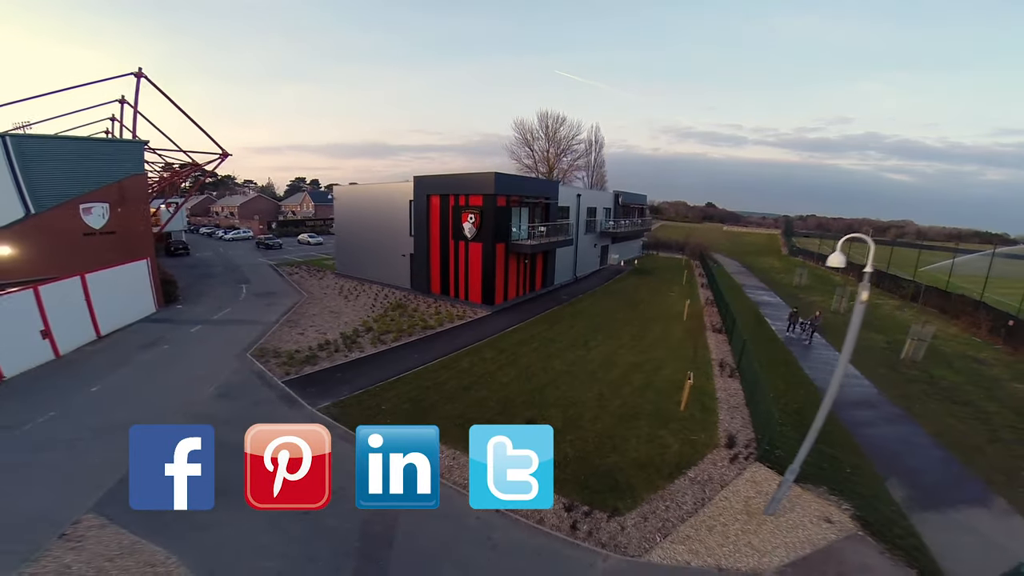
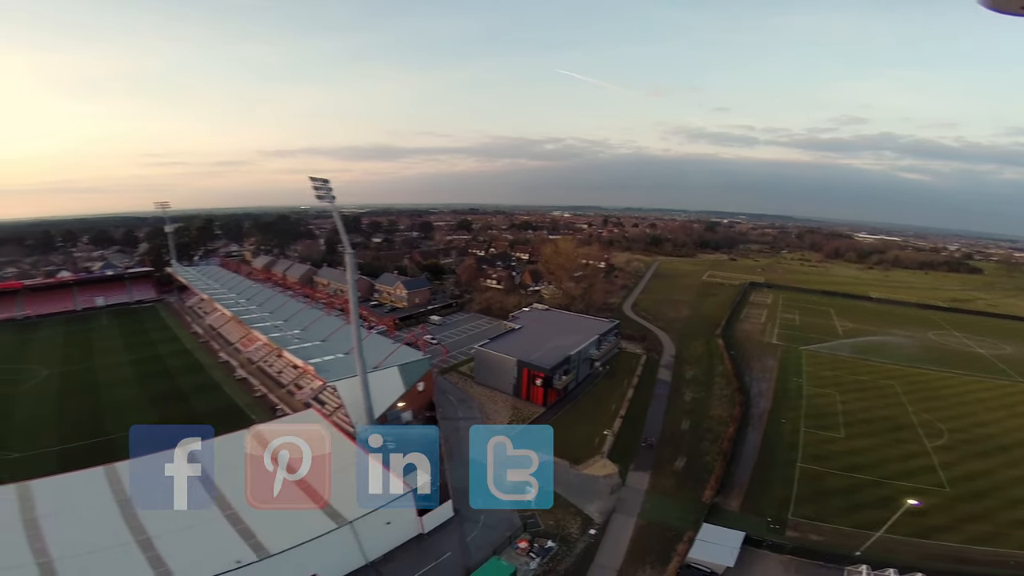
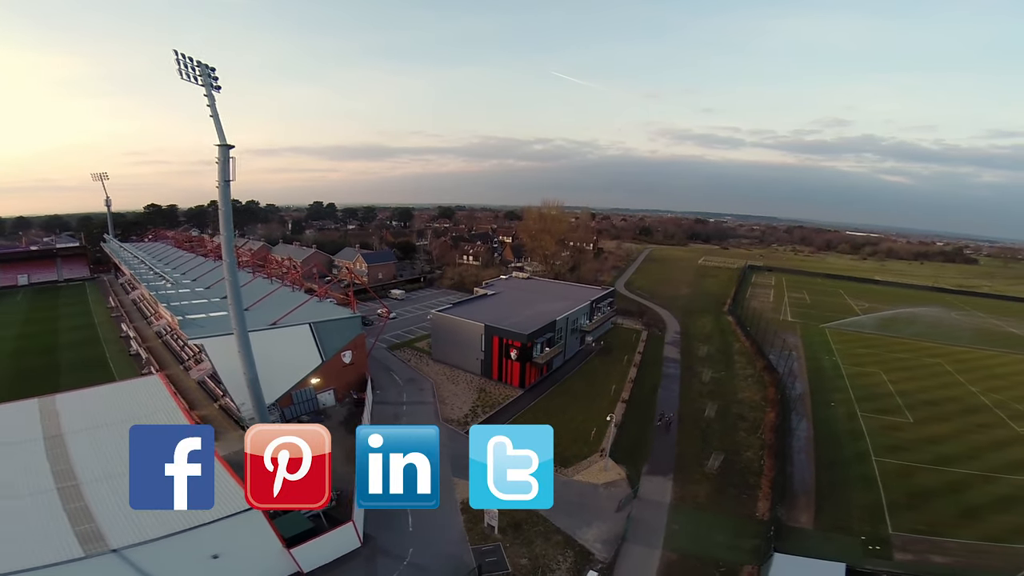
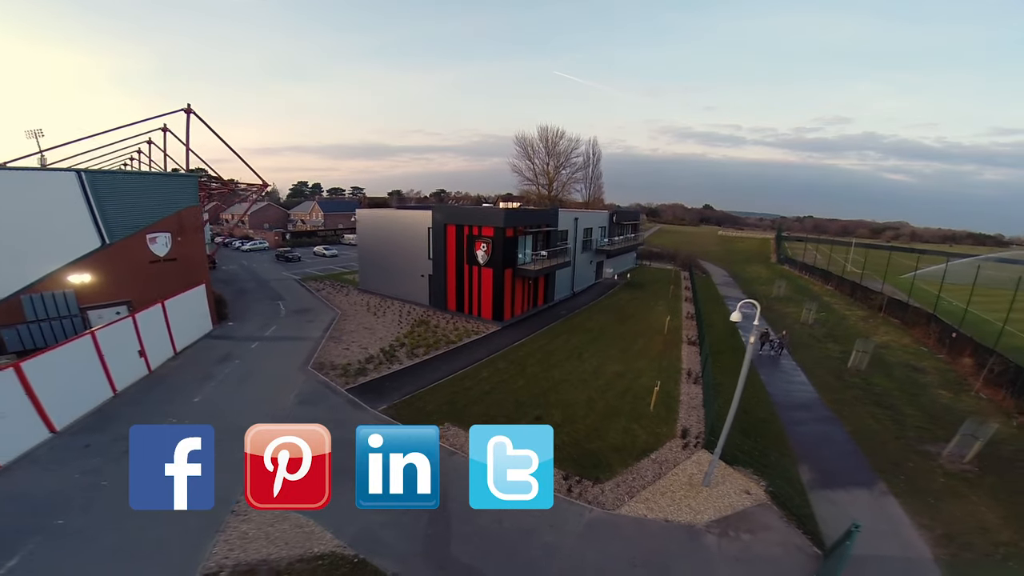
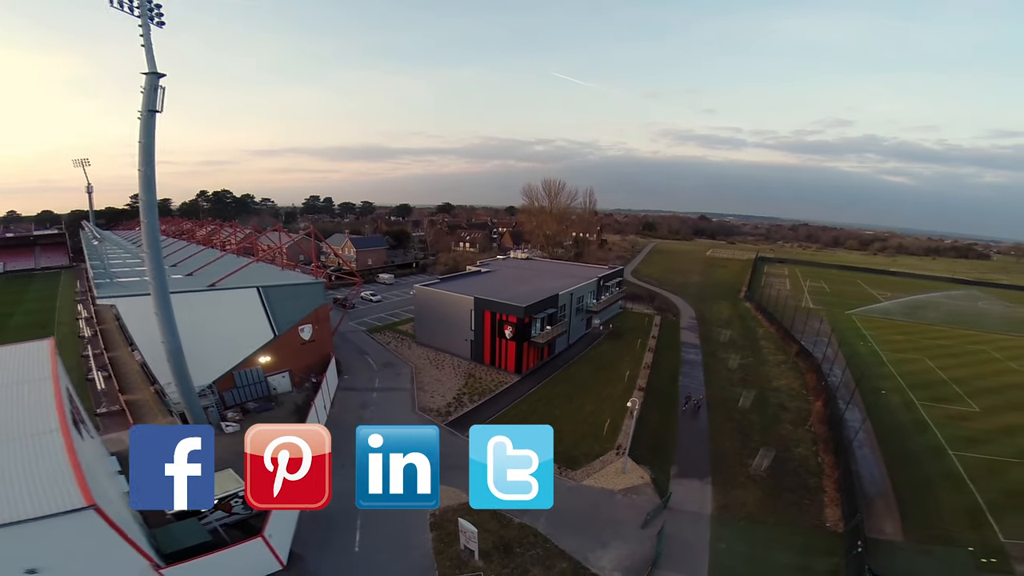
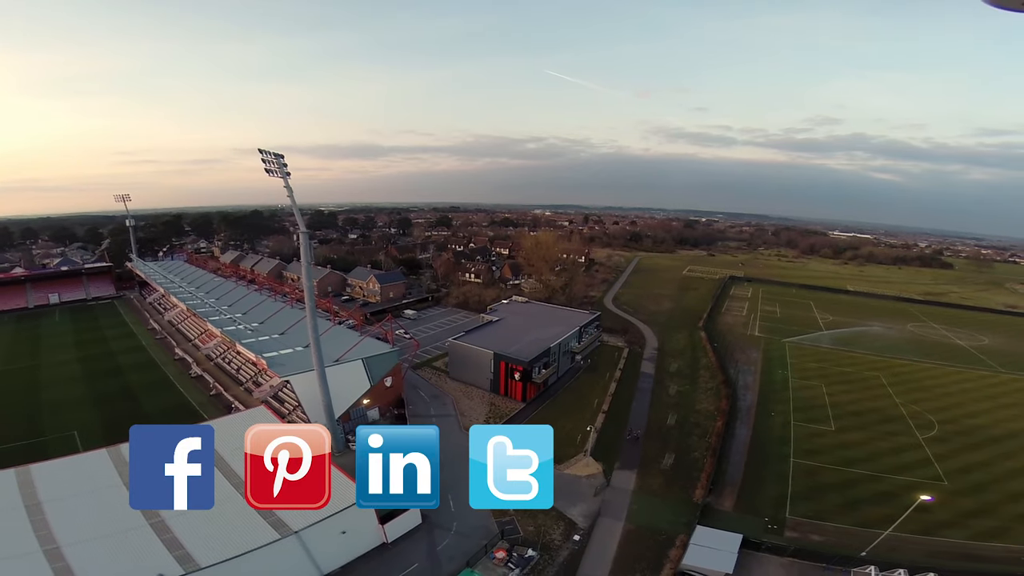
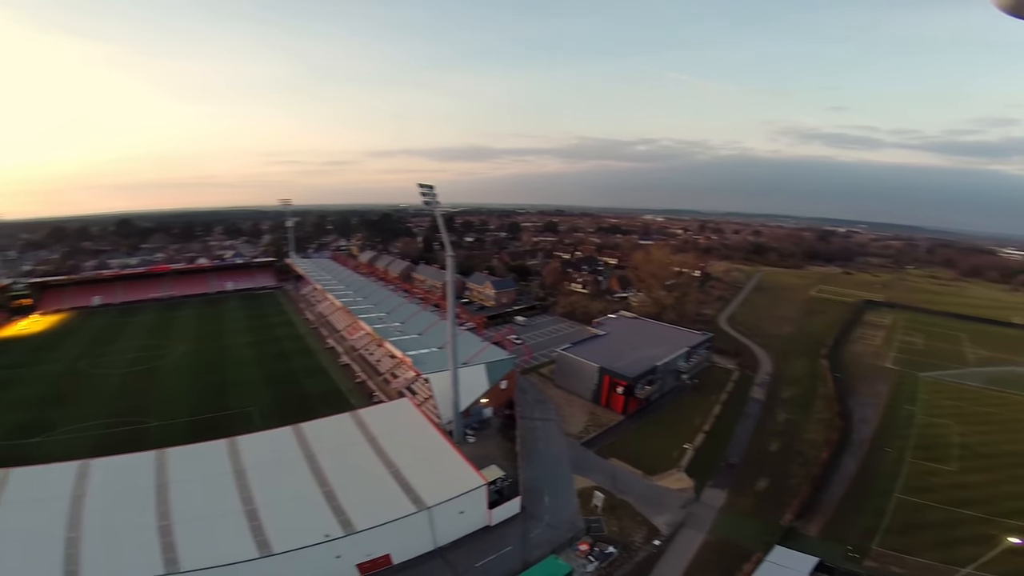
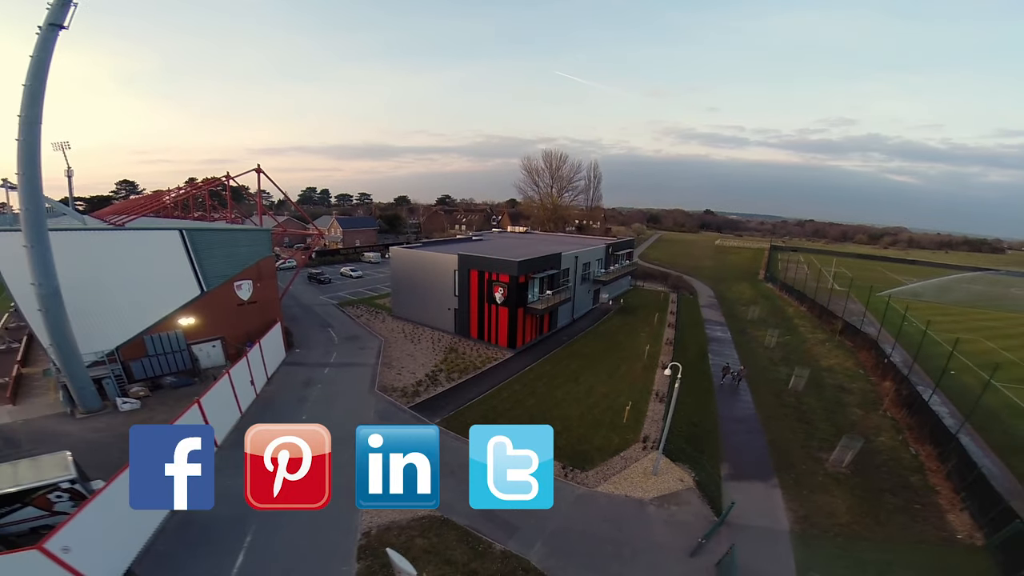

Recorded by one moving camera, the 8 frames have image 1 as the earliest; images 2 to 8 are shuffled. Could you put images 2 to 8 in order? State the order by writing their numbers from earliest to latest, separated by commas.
4, 8, 5, 3, 6, 2, 7
